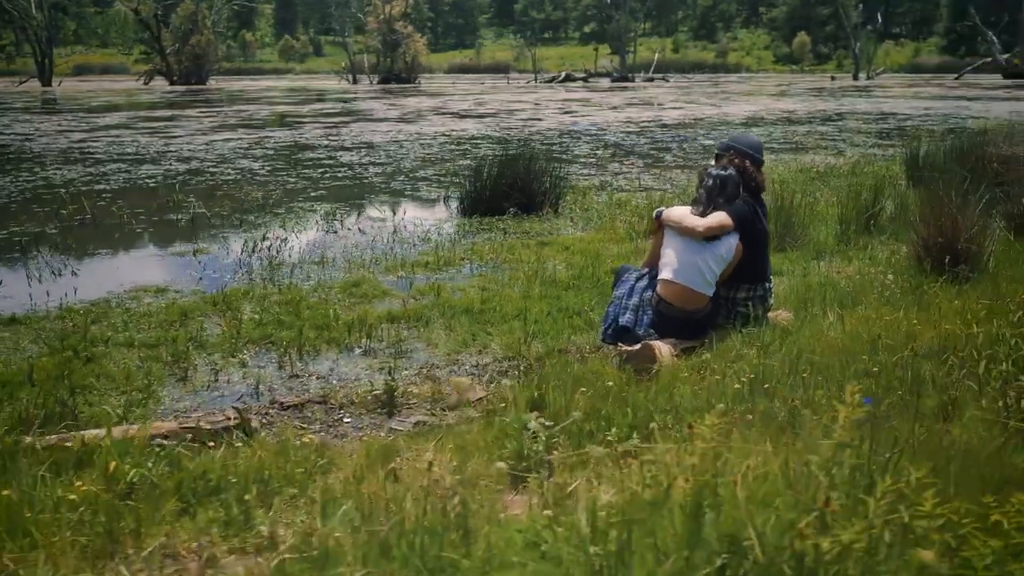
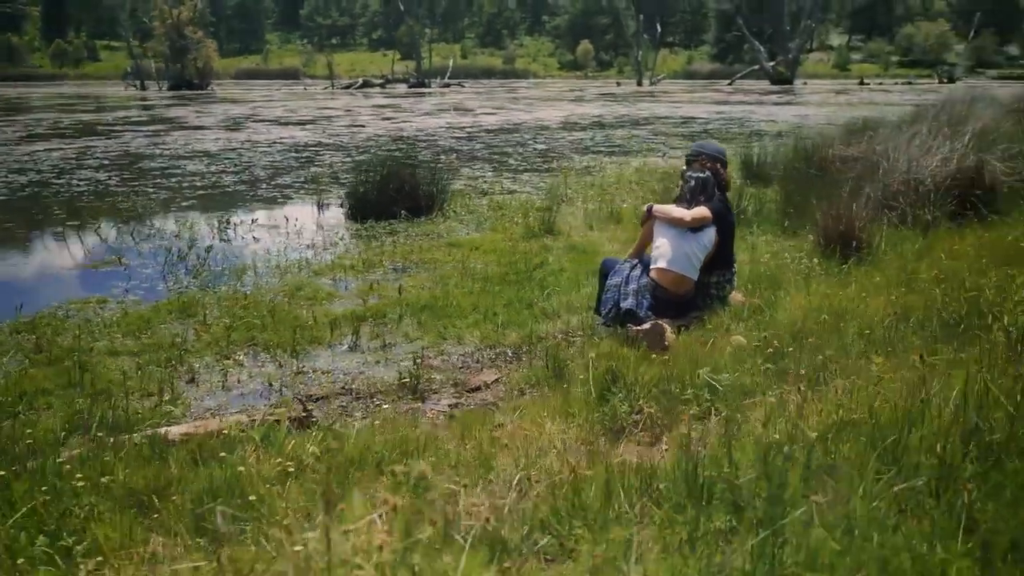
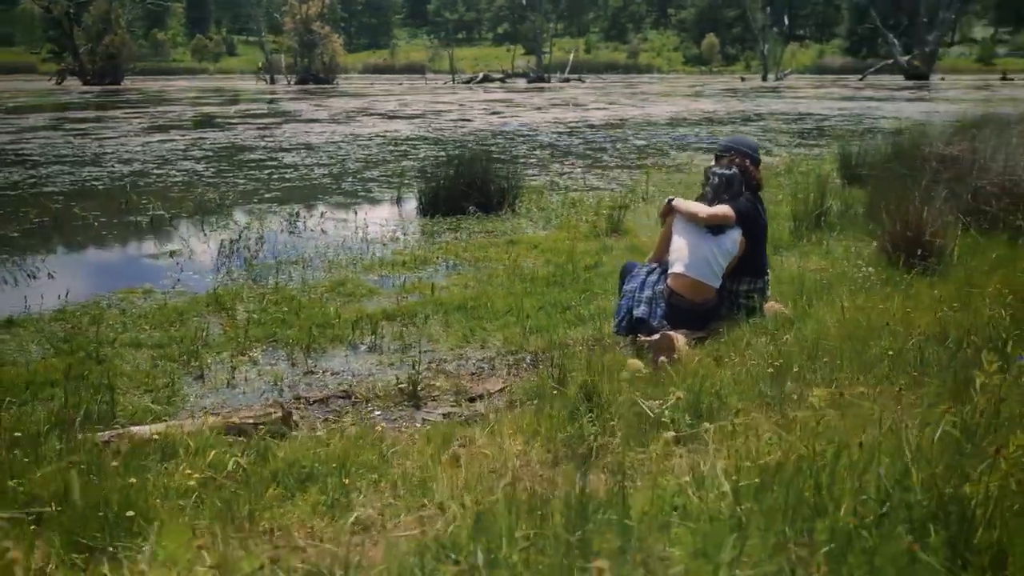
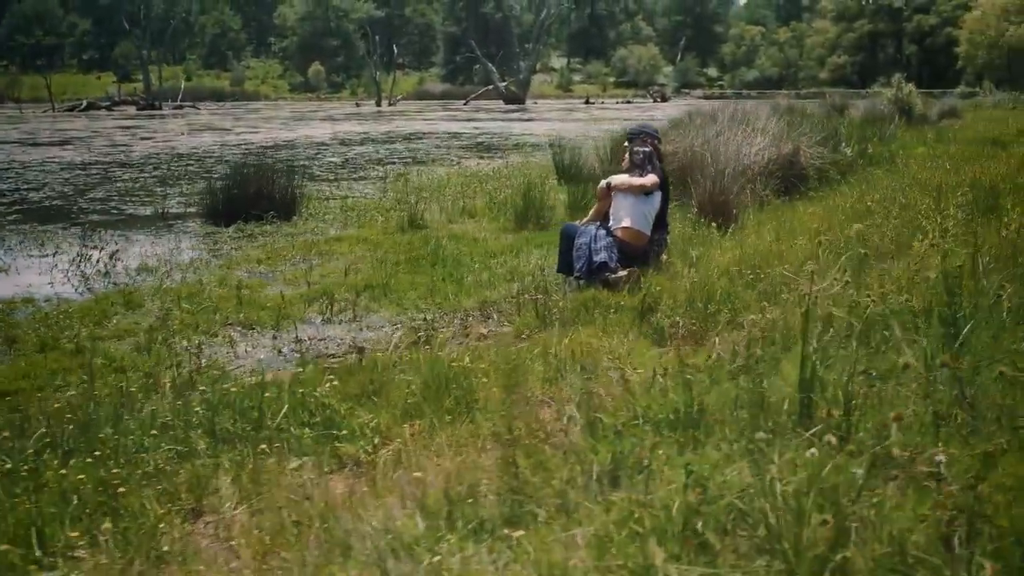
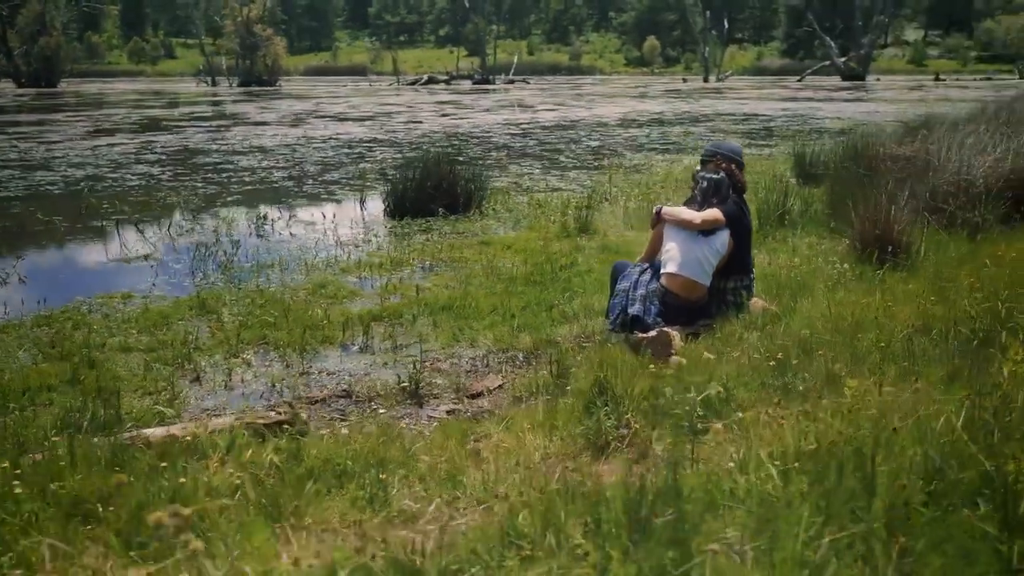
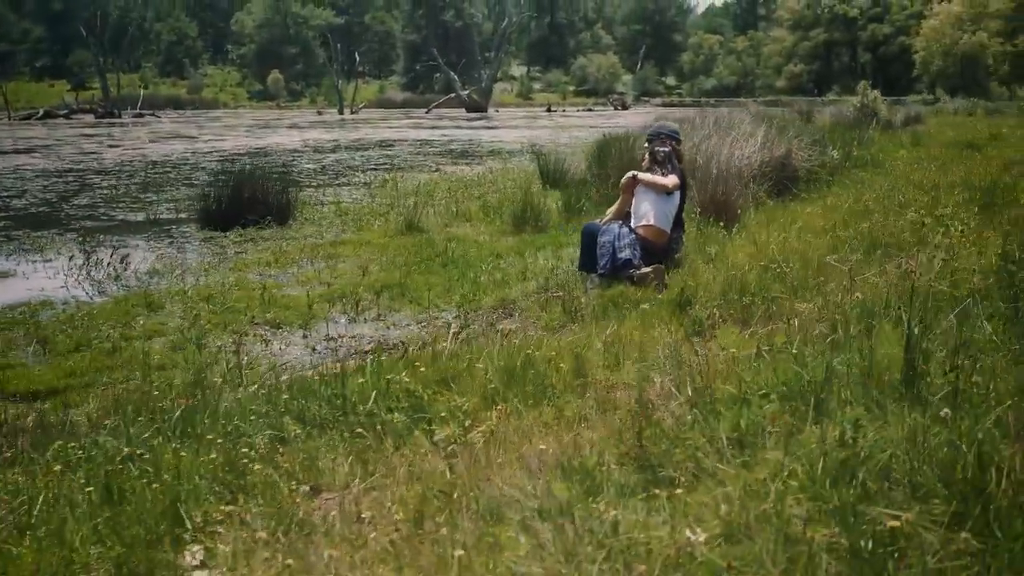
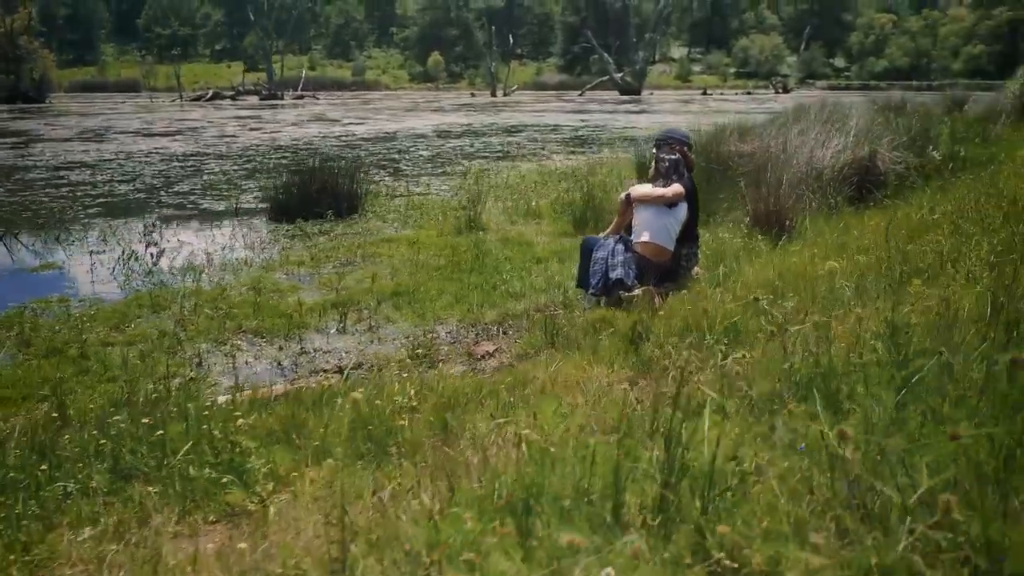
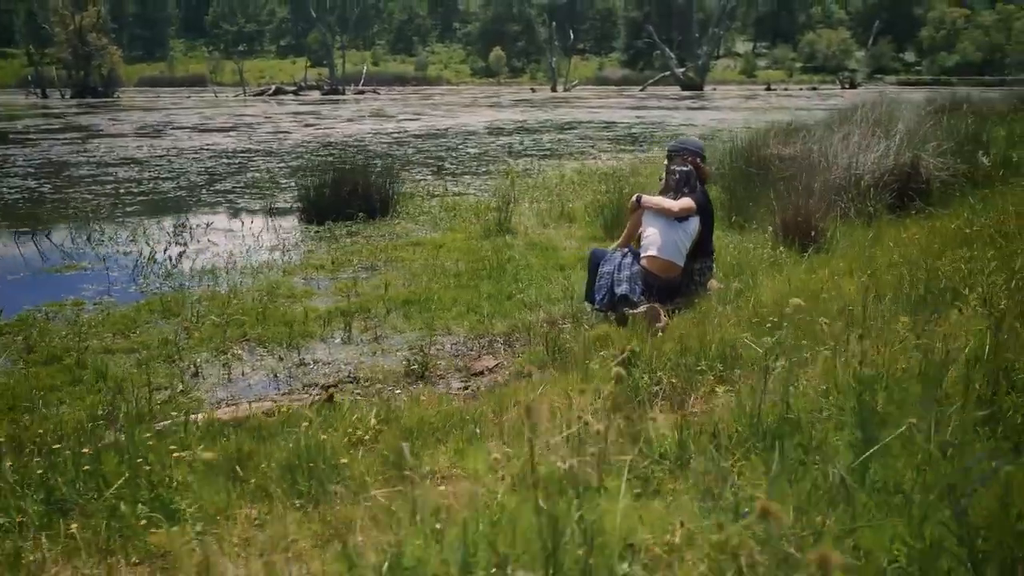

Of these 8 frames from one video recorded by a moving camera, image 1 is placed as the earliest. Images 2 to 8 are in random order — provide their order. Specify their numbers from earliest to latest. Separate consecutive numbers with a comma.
3, 5, 2, 8, 7, 4, 6
